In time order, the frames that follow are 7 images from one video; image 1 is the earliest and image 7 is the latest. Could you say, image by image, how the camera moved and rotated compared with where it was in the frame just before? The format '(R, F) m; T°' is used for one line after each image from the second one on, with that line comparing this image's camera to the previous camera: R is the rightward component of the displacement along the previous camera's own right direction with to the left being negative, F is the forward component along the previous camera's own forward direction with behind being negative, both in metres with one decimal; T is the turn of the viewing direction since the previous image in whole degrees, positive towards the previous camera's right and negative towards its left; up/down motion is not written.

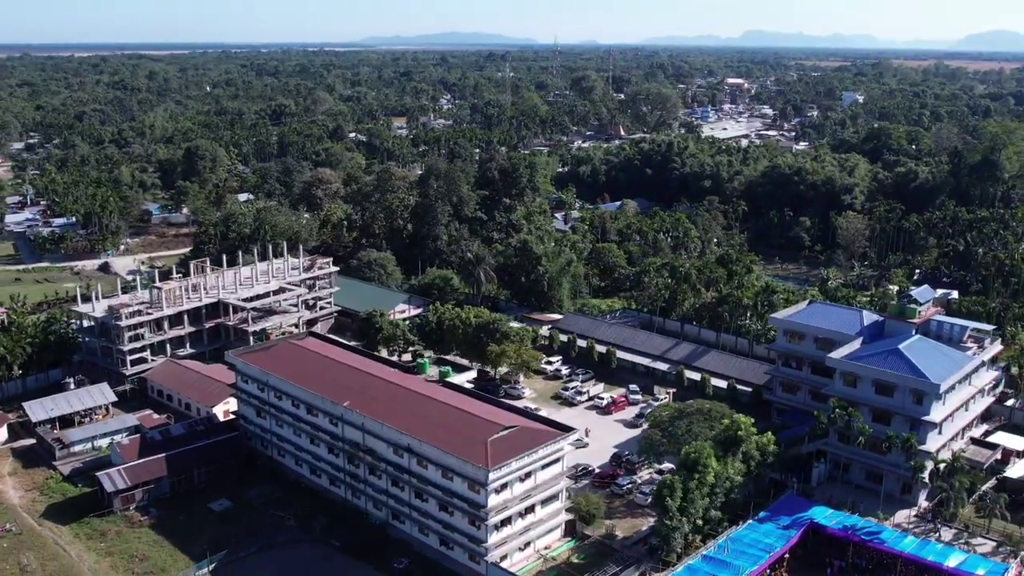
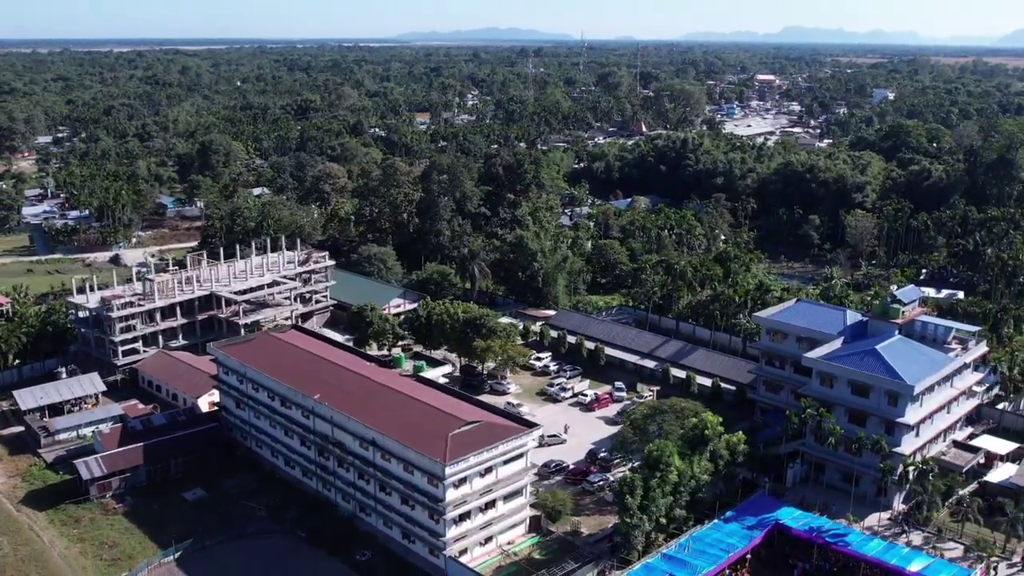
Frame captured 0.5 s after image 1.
(+2.3, 0.0) m; -2°
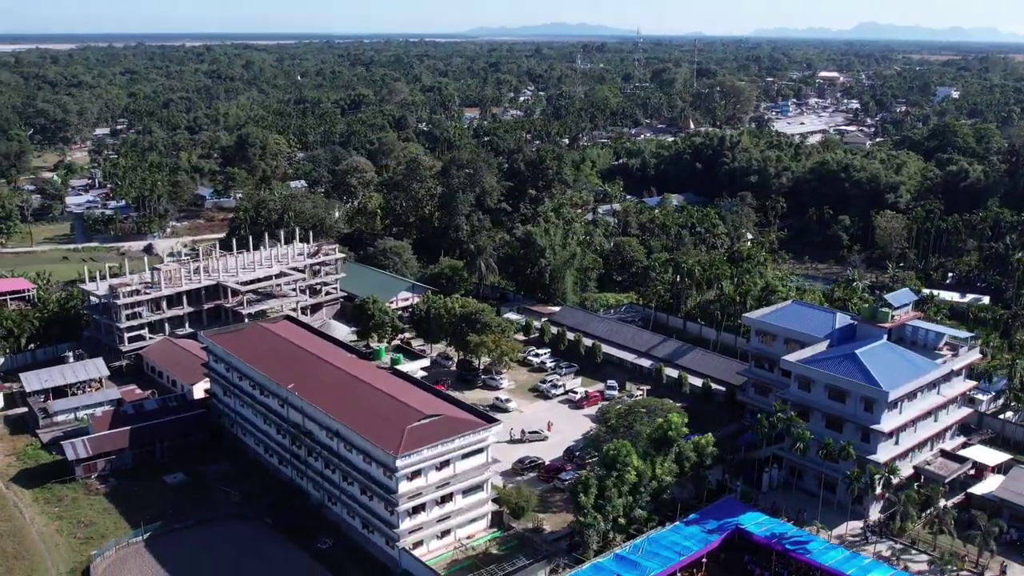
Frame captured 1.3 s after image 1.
(+3.3, +0.1) m; -4°
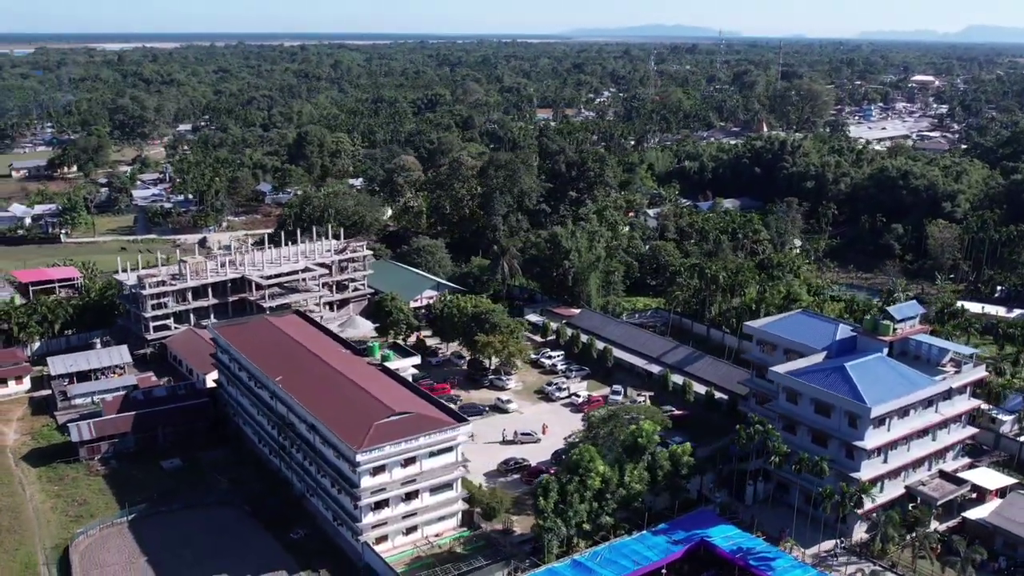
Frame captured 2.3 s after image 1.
(+3.9, +0.2) m; -6°
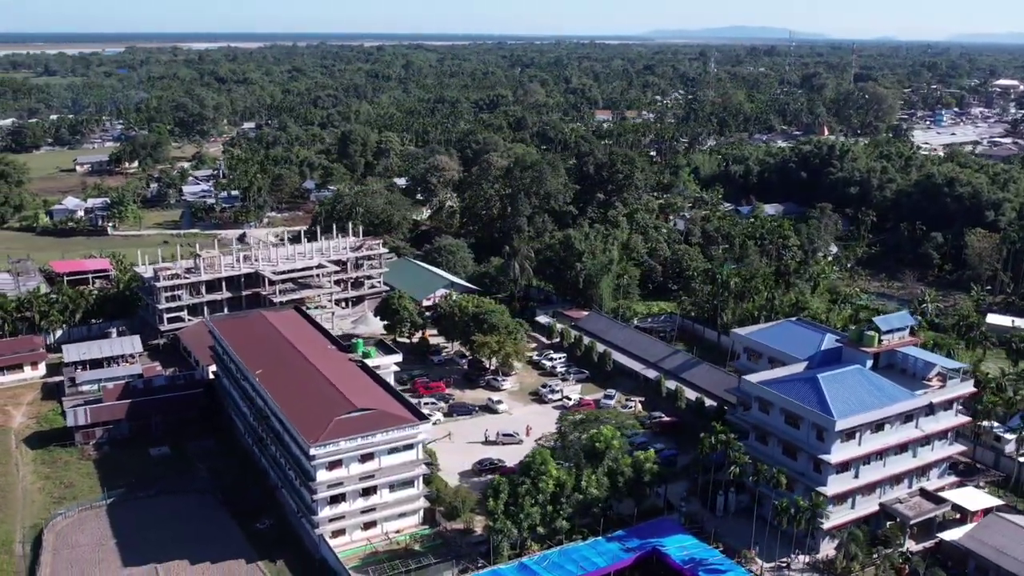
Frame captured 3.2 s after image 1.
(+3.8, +0.2) m; -5°
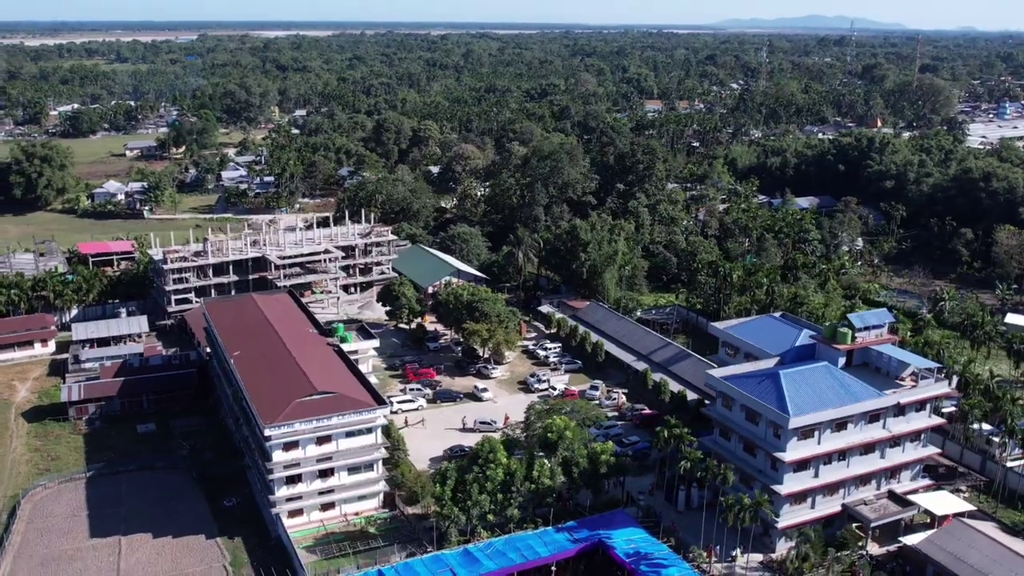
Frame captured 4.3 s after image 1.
(+3.6, +0.1) m; -4°
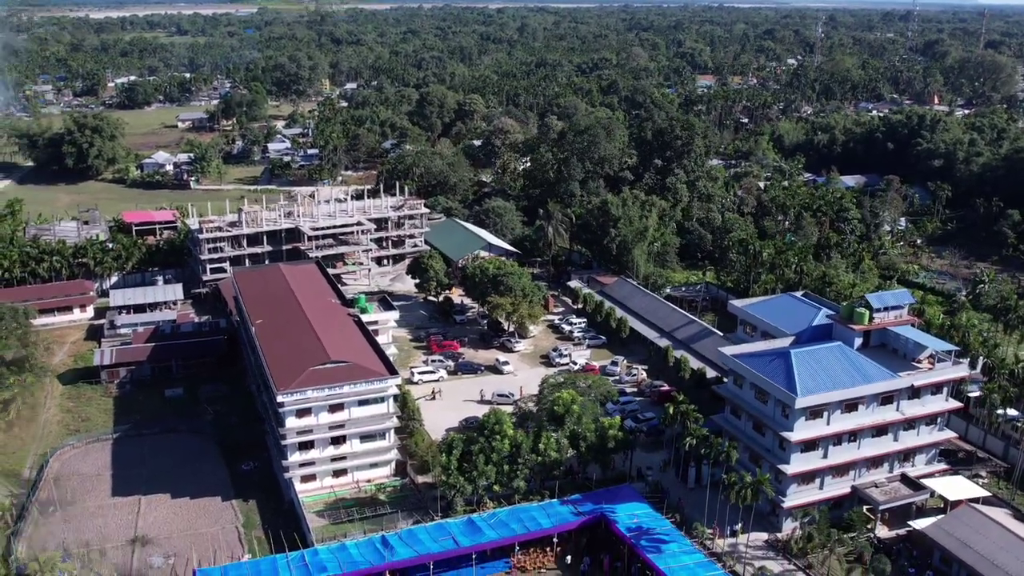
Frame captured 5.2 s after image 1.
(+1.5, -0.1) m; -3°
